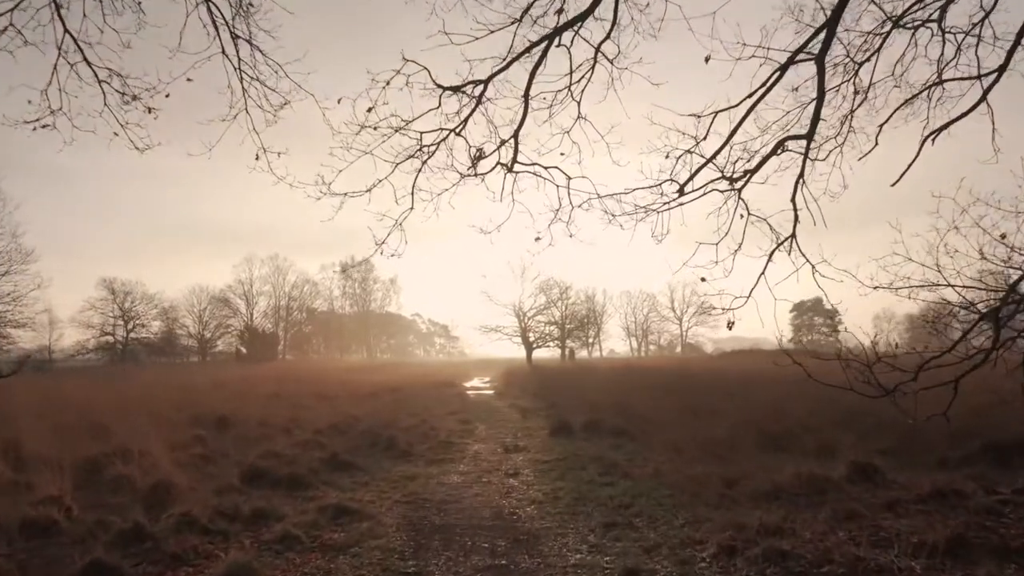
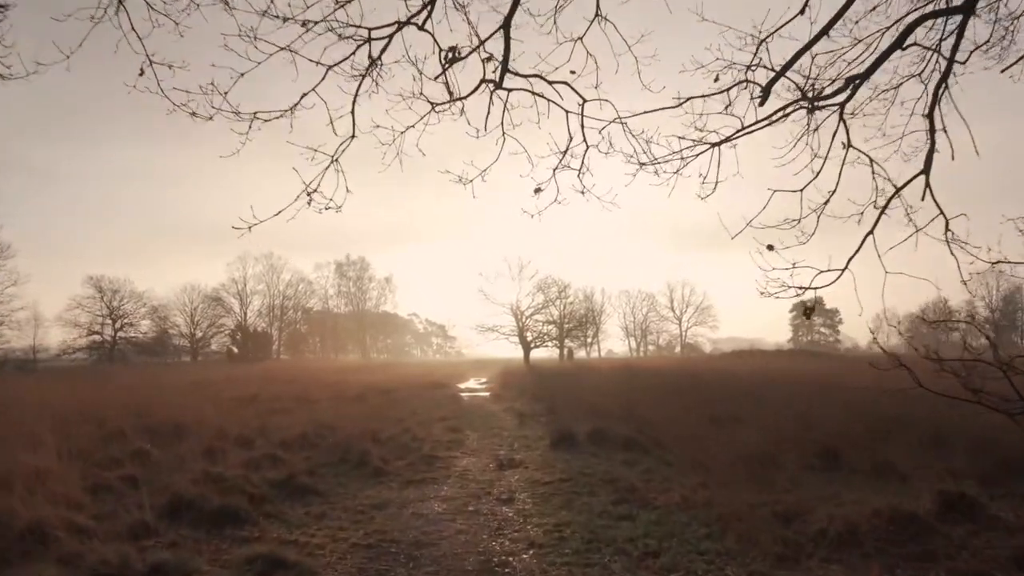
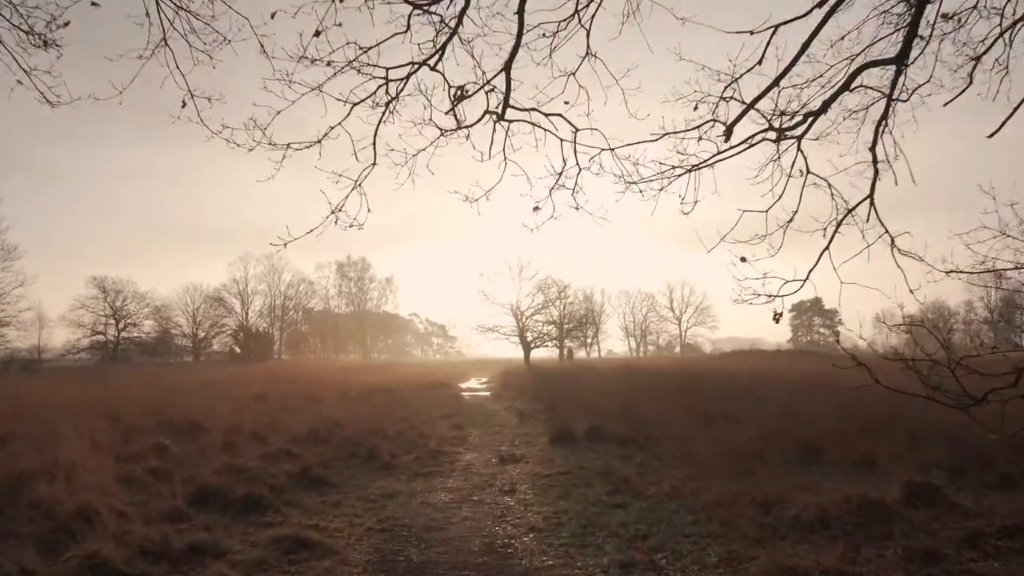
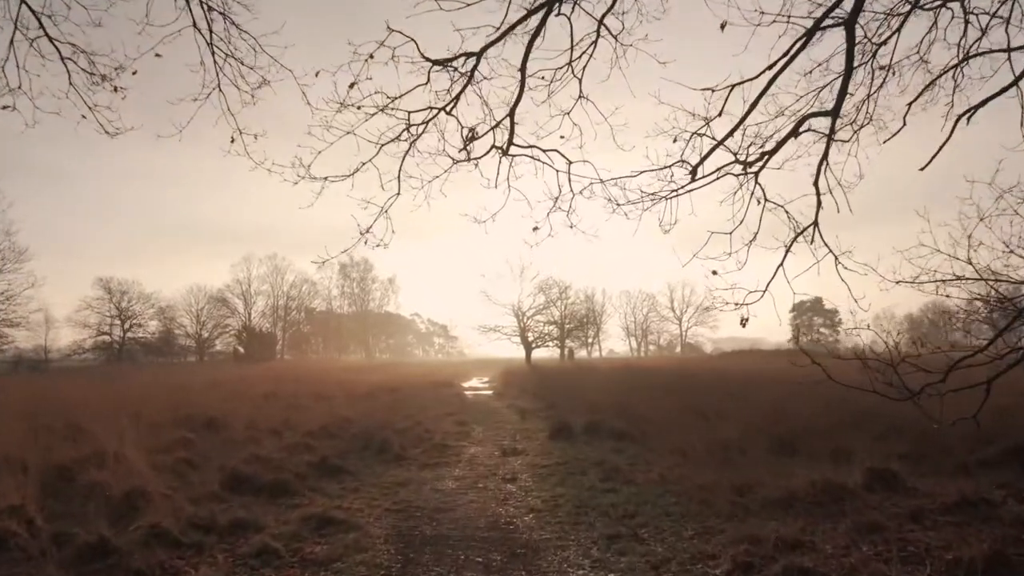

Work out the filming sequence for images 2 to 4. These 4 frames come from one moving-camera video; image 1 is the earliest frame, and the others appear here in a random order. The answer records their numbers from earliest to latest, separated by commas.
4, 3, 2
